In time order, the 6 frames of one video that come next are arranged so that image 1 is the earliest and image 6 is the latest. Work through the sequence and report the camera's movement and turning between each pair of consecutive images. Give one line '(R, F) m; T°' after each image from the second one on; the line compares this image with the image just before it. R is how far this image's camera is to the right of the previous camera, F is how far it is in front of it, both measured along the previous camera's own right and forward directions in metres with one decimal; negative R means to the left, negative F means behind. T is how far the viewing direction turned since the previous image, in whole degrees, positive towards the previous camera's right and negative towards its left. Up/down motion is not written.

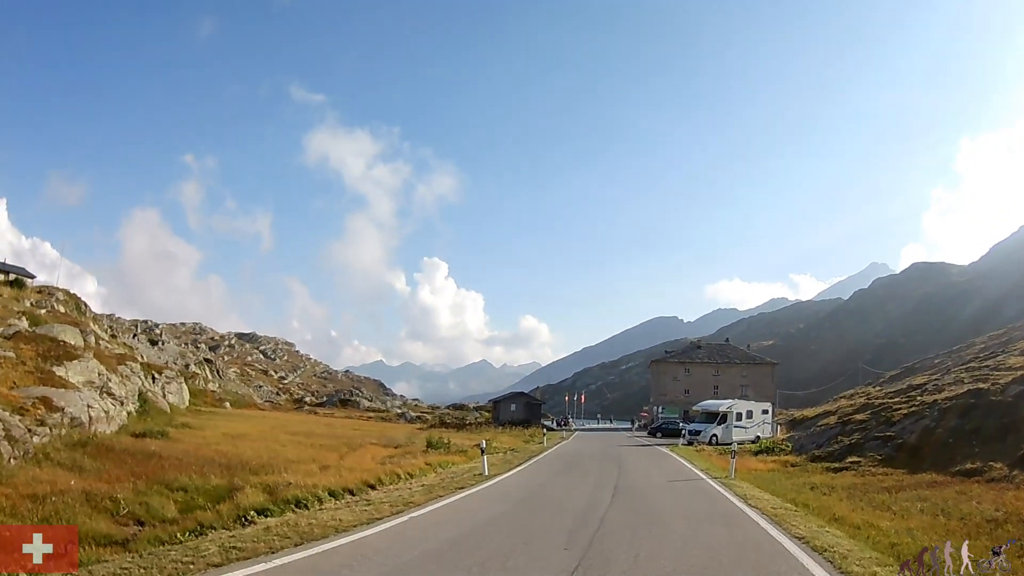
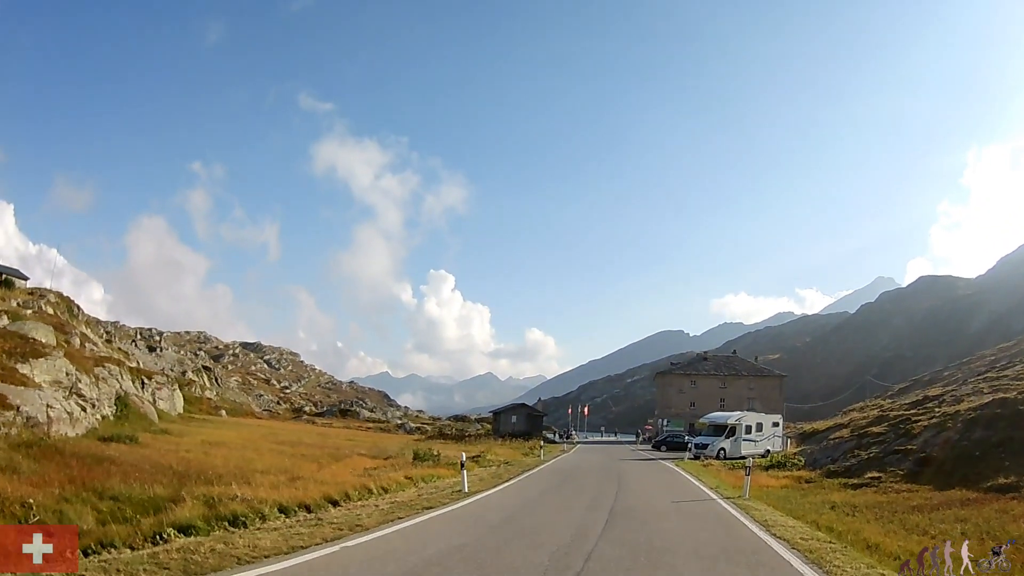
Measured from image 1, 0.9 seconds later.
(+0.5, +2.3) m; 0°
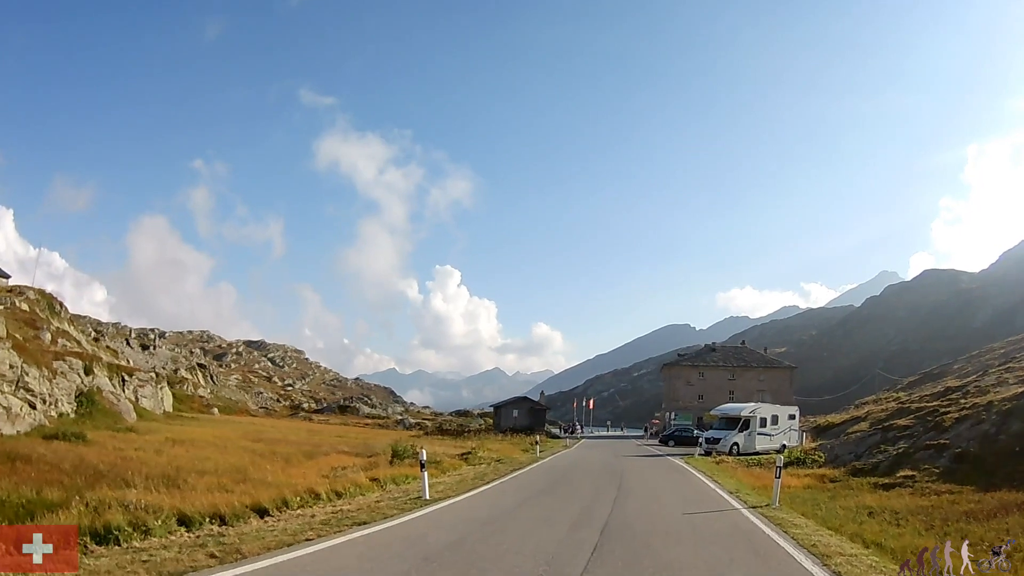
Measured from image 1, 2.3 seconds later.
(+0.7, +3.4) m; 0°
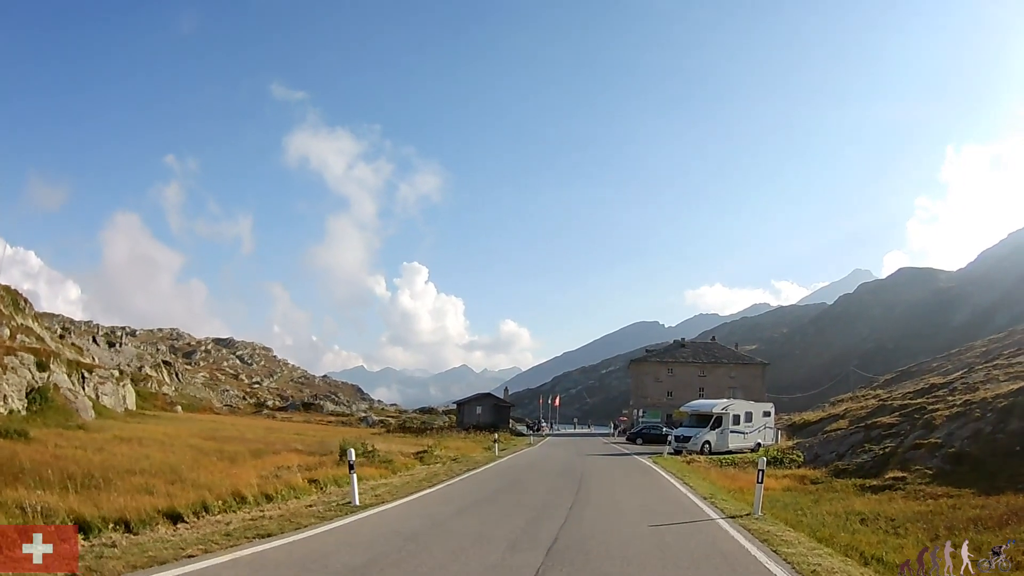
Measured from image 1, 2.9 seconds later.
(+0.5, +2.1) m; +2°
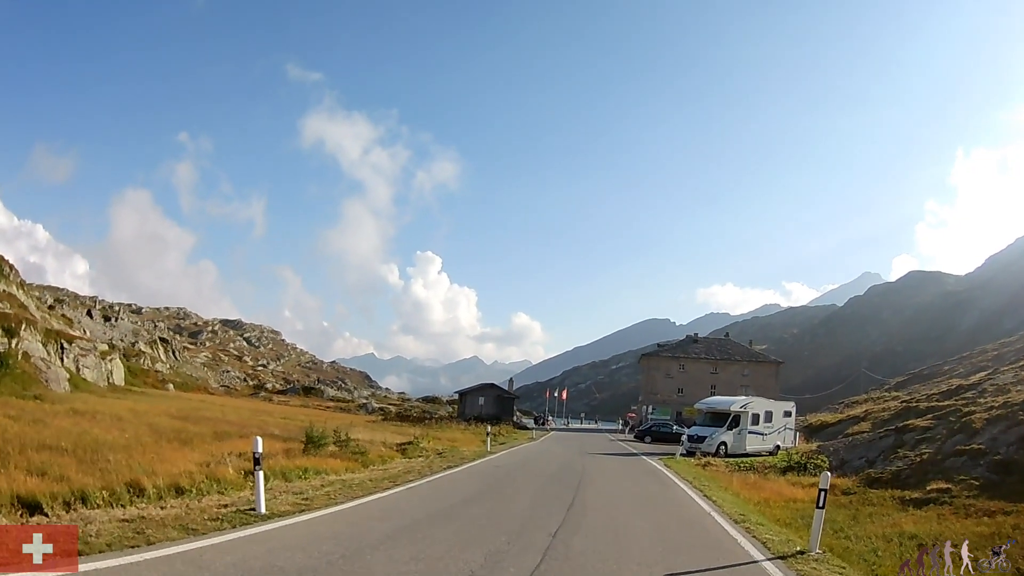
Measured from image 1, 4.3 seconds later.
(+0.5, +3.4) m; -1°
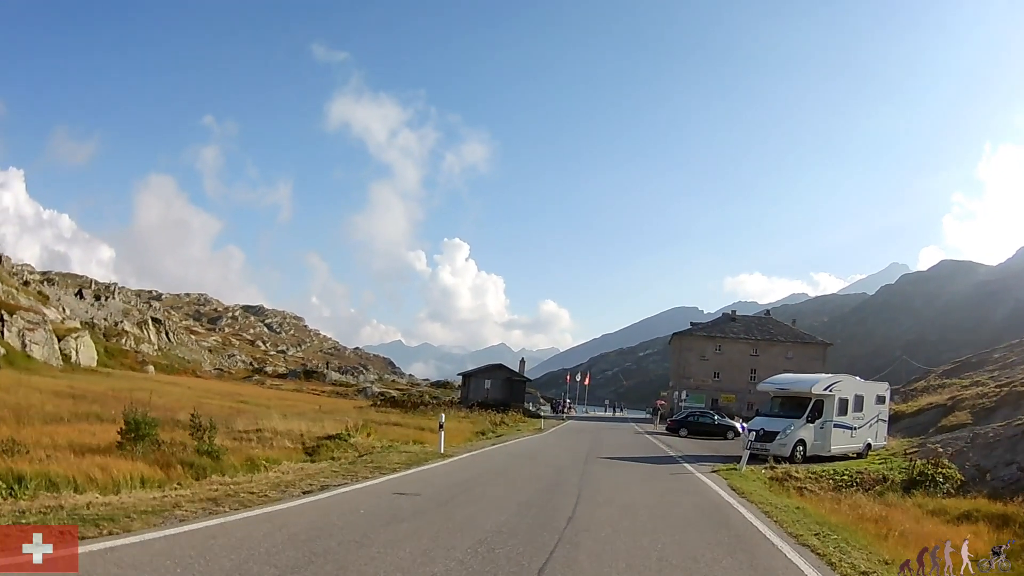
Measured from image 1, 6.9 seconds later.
(+1.4, +10.1) m; -2°
